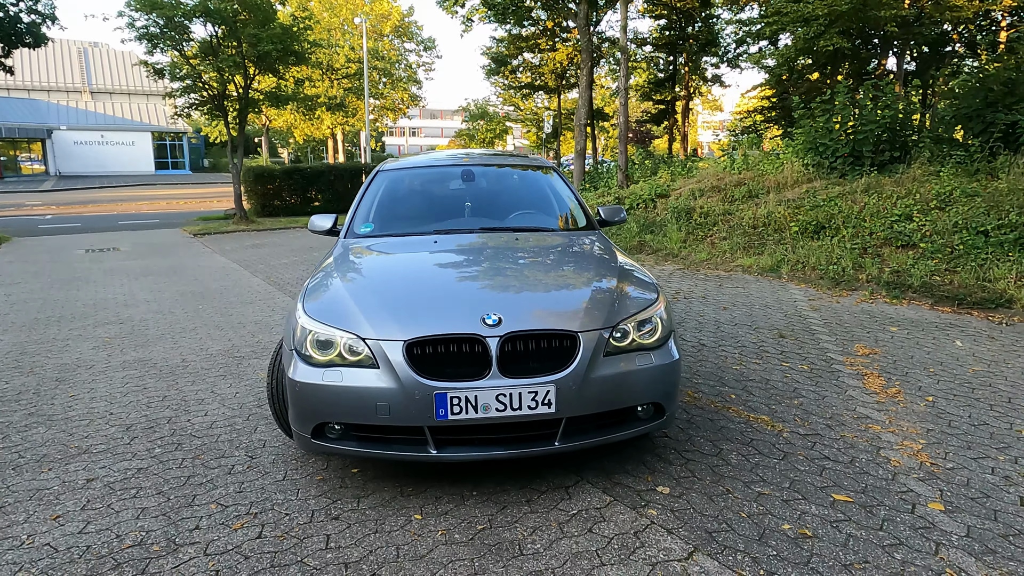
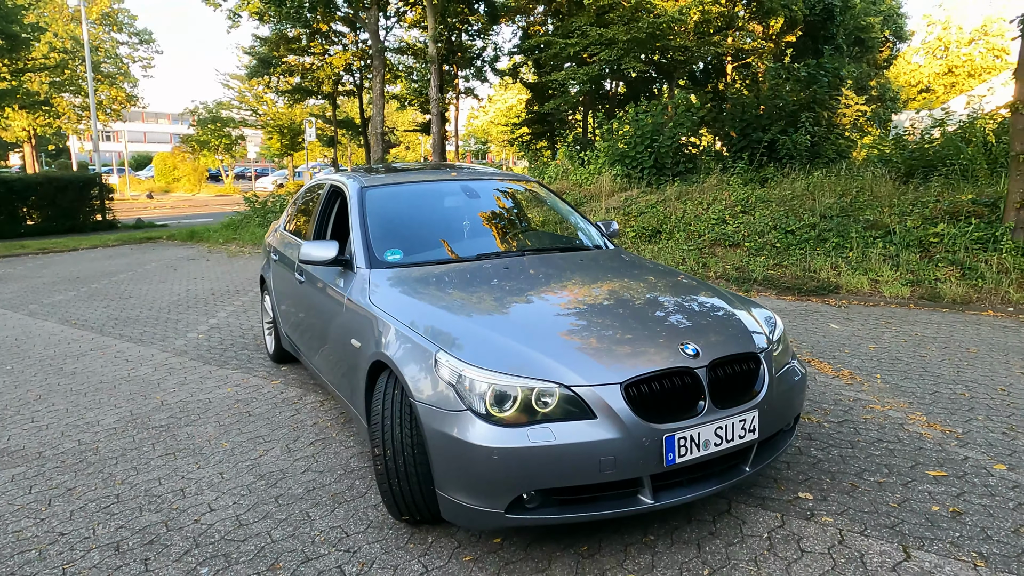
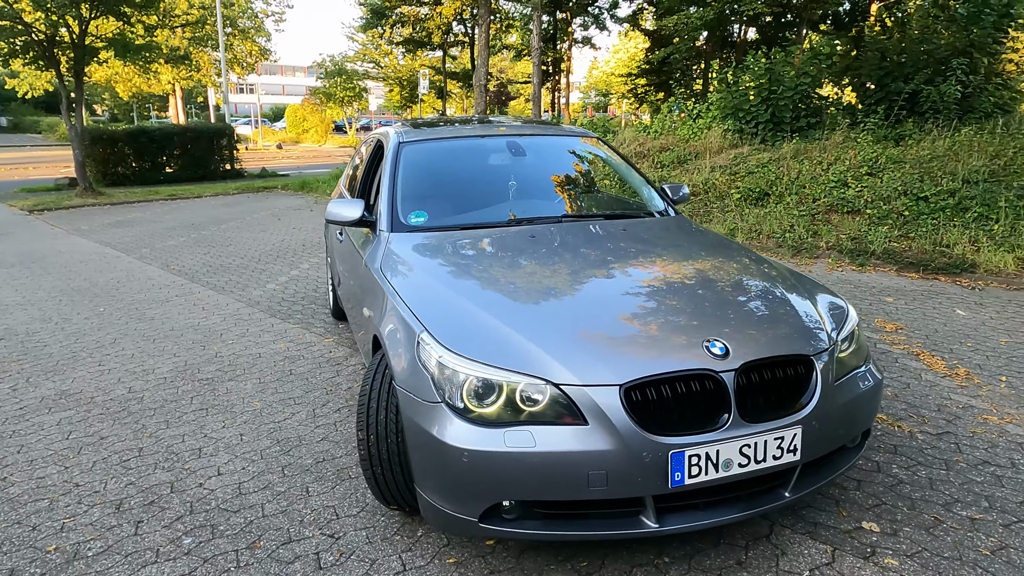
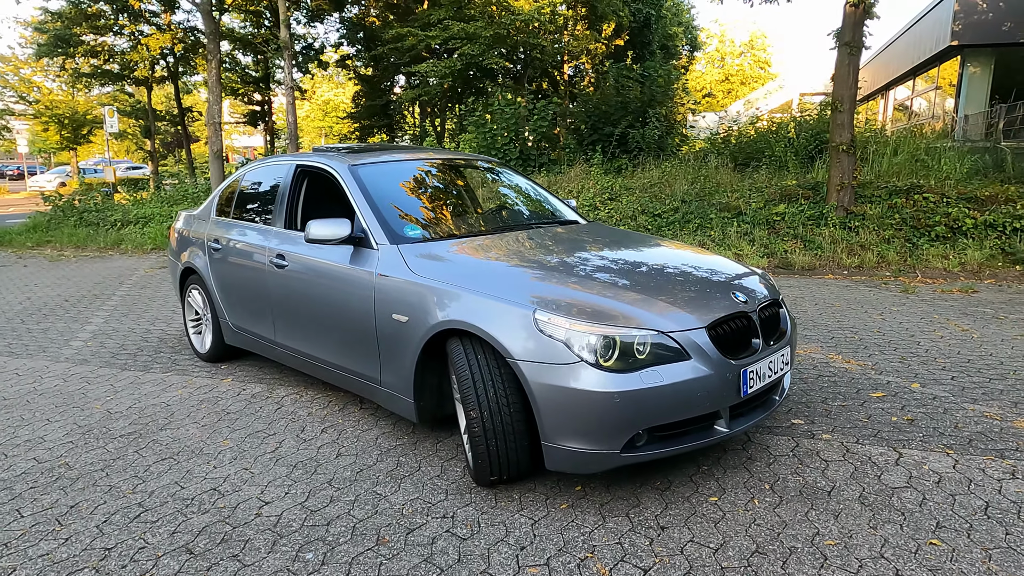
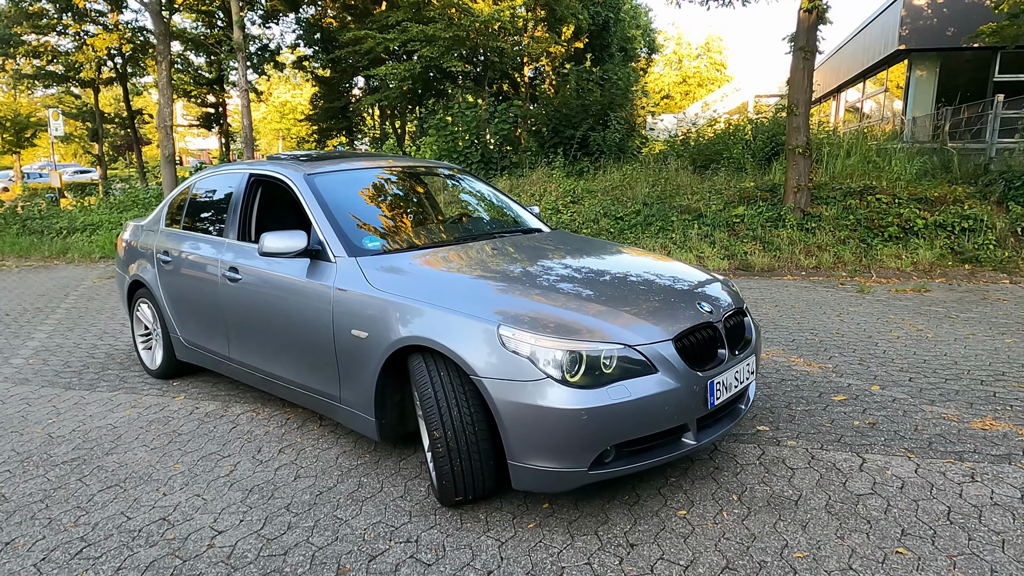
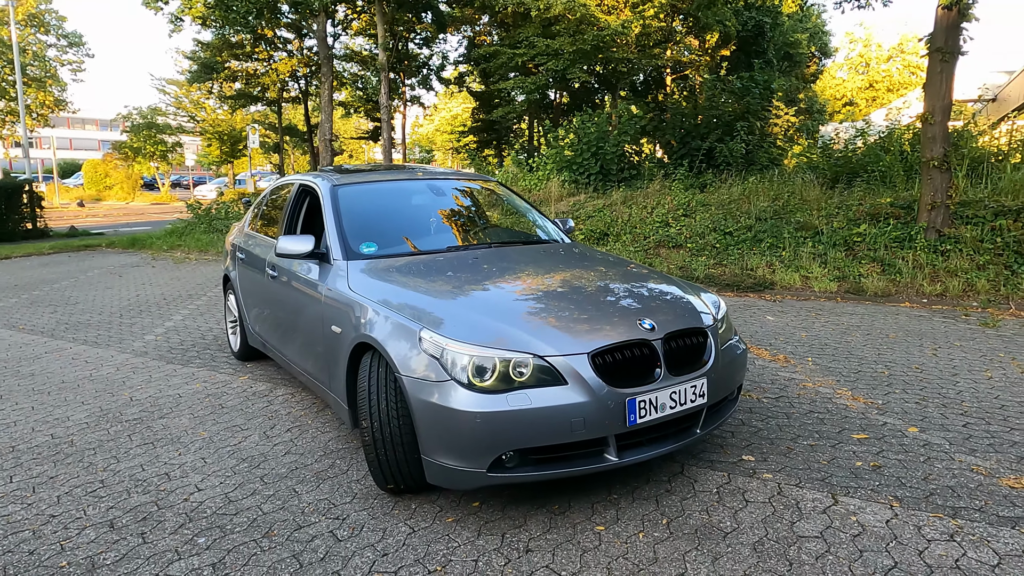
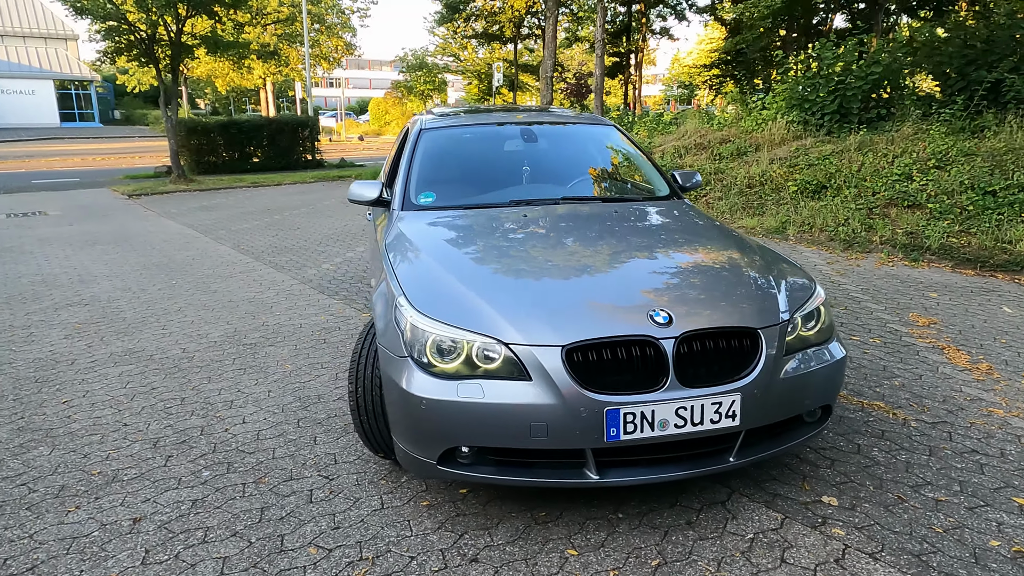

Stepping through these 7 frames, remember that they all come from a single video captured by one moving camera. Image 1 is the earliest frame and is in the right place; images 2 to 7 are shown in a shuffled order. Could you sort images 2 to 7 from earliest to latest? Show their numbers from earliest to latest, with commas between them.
7, 3, 2, 6, 4, 5
